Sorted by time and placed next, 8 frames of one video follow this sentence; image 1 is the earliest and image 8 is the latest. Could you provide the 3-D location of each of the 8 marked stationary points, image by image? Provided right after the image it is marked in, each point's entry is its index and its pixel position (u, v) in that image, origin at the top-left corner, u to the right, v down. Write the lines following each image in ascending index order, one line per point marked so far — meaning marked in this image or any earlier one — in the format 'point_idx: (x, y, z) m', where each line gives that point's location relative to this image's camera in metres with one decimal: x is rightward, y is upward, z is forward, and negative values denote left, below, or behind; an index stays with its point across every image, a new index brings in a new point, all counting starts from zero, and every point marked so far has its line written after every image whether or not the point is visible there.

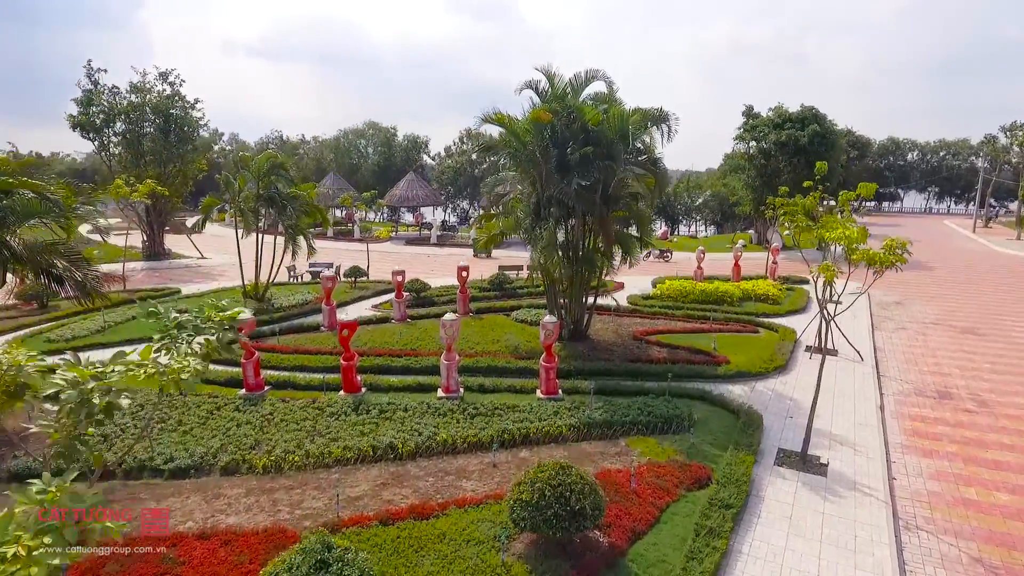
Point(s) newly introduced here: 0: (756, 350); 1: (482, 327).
0: (+4.5, -1.2, +11.7) m
1: (-0.6, -0.8, +12.3) m
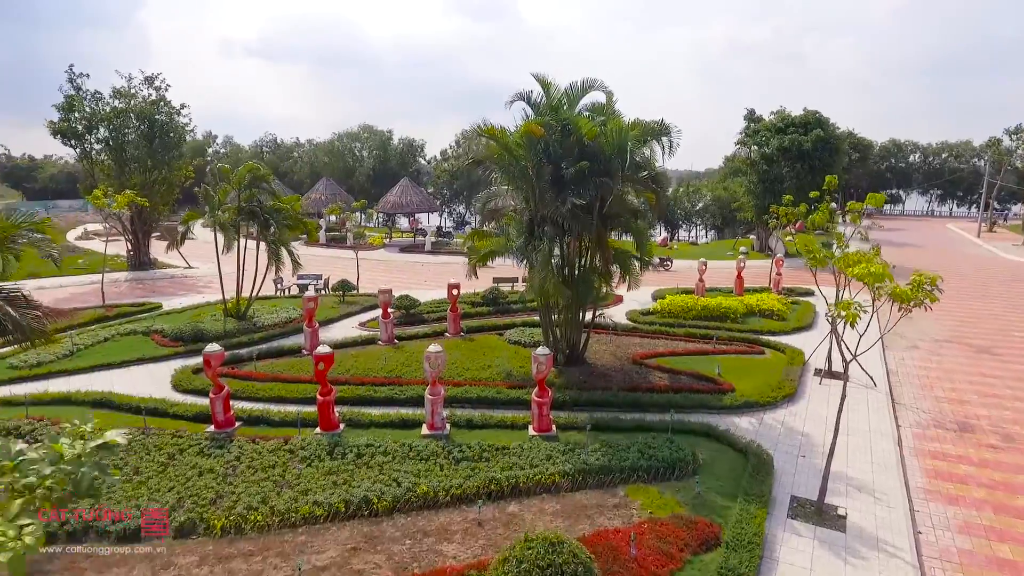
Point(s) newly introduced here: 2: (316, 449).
0: (+4.4, -1.5, +11.1) m
1: (-0.7, -1.2, +11.7) m
2: (-2.3, -1.9, +7.6) m
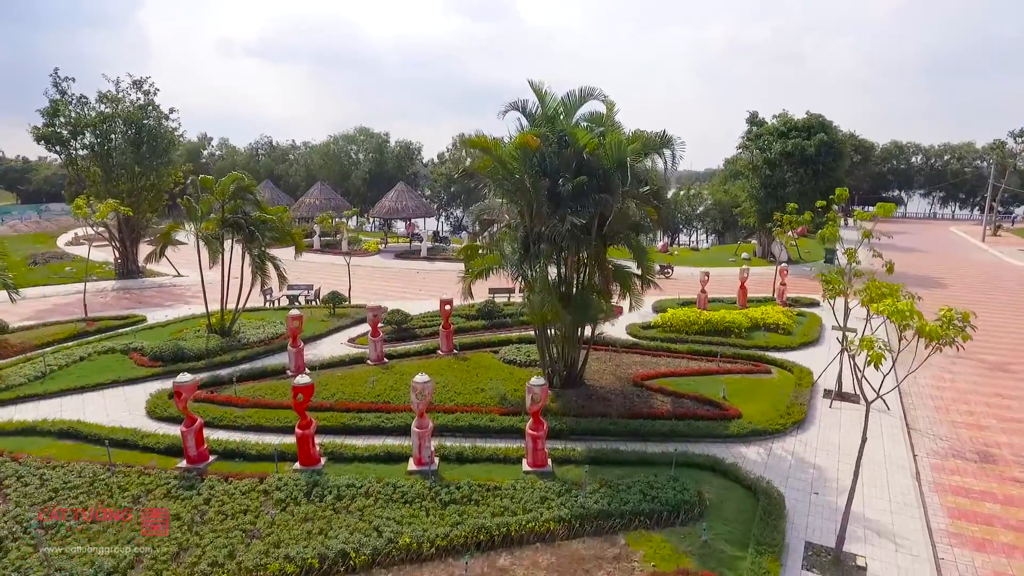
0: (+4.3, -1.8, +10.5) m
1: (-0.8, -1.5, +11.1) m
2: (-2.4, -2.2, +7.0) m
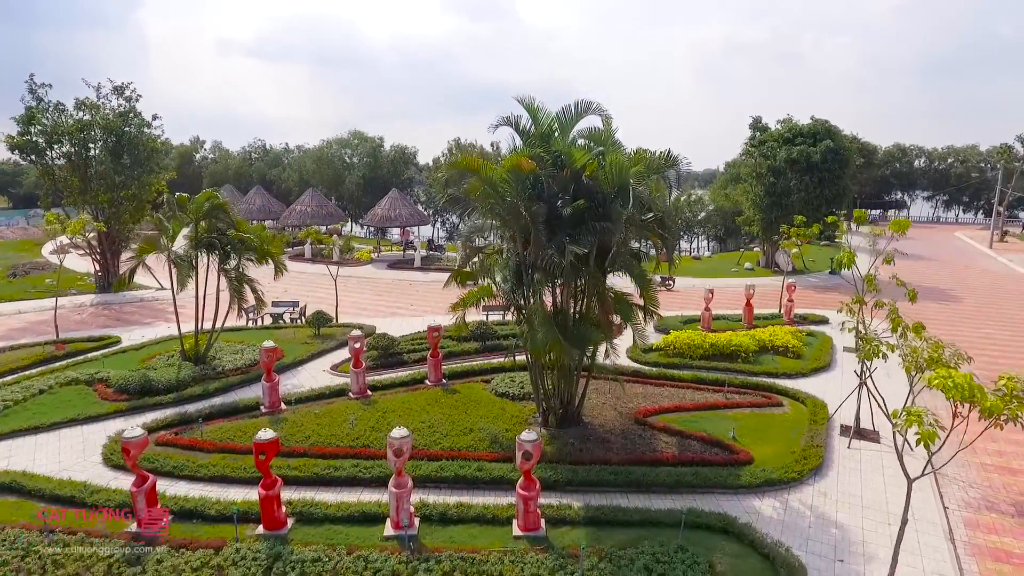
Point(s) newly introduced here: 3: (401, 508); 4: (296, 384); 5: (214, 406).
0: (+4.2, -2.3, +9.7) m
1: (-0.9, -1.9, +10.3) m
2: (-2.6, -2.7, +6.2) m
3: (-1.2, -2.4, +6.9) m
4: (-4.0, -1.8, +11.6) m
5: (-4.9, -1.9, +10.4) m
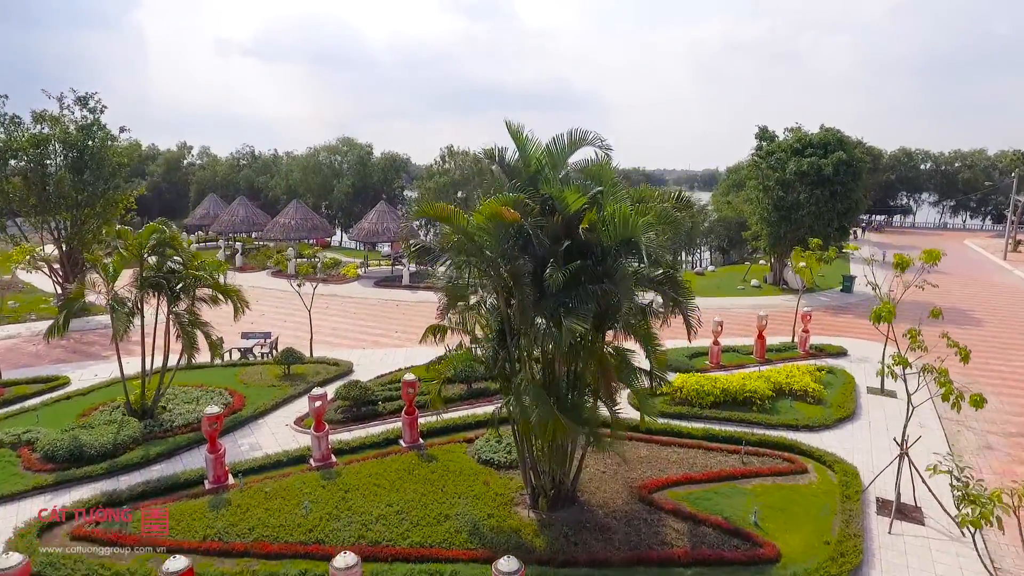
0: (+3.9, -3.1, +8.3) m
1: (-1.2, -2.7, +8.9) m
2: (-2.8, -3.5, +4.8) m
3: (-1.4, -3.2, +5.5) m
4: (-4.2, -2.5, +10.2) m
5: (-5.1, -2.7, +9.0) m
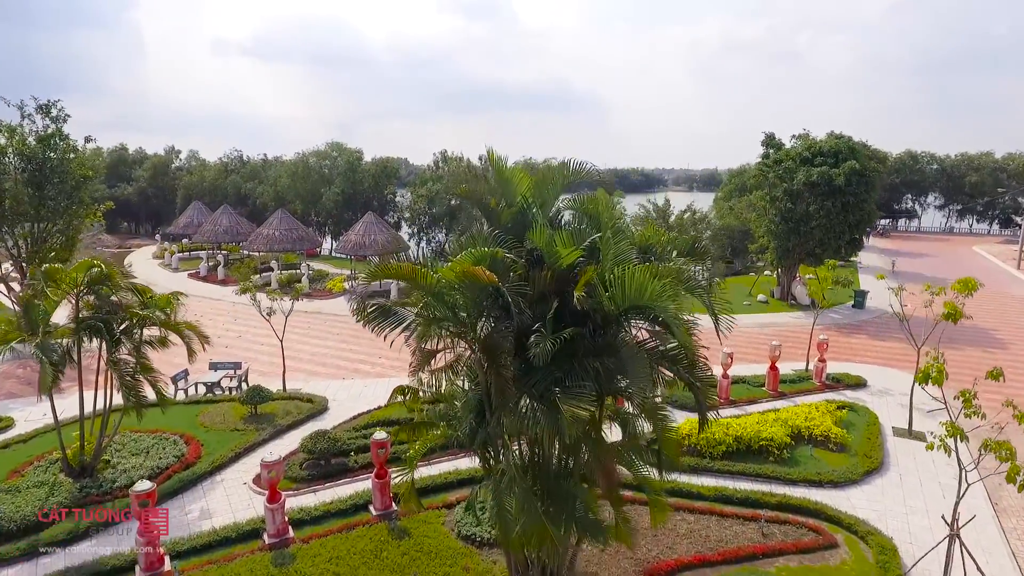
0: (+3.7, -3.7, +7.0) m
1: (-1.4, -3.3, +7.6) m
2: (-3.0, -4.1, +3.5) m
3: (-1.6, -3.8, +4.2) m
4: (-4.4, -3.2, +8.9) m
5: (-5.3, -3.3, +7.7) m
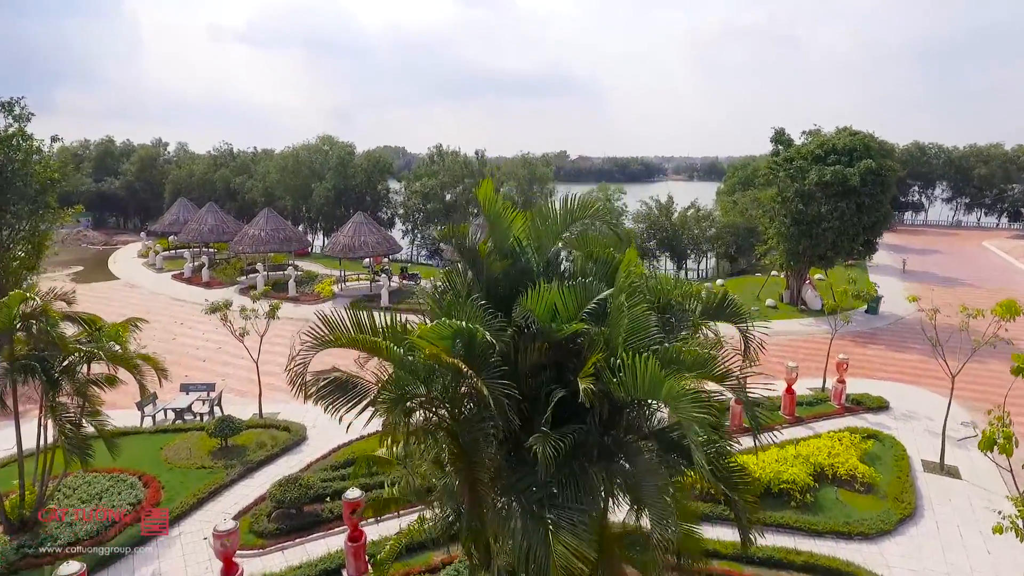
0: (+3.7, -4.2, +6.0) m
1: (-1.5, -3.8, +6.5) m
2: (-3.0, -4.7, +2.4) m
3: (-1.7, -4.3, +3.1) m
4: (-4.5, -3.6, +7.8) m
5: (-5.4, -3.8, +6.6) m
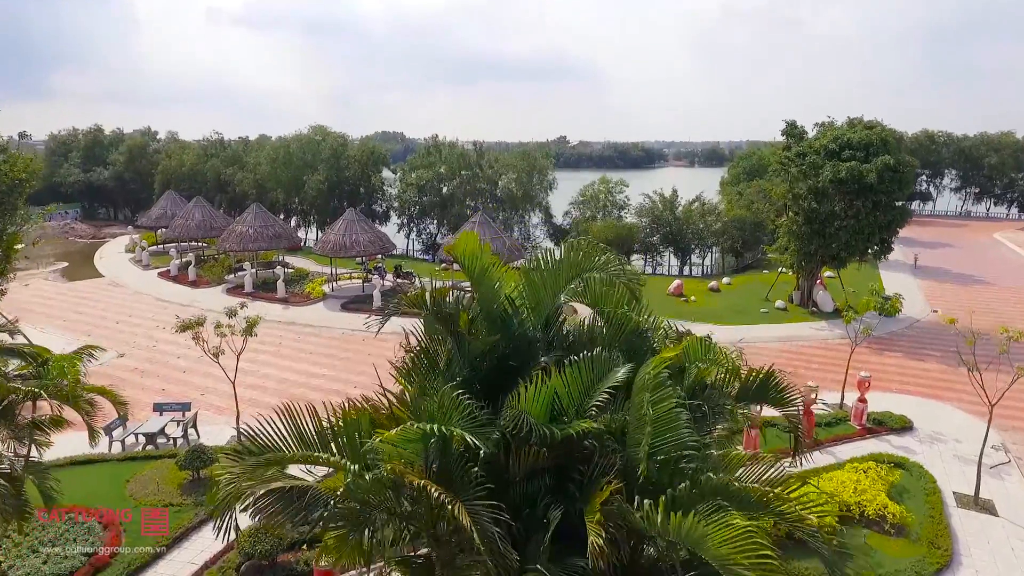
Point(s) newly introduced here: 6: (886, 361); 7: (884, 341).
0: (+3.6, -4.6, +5.1) m
1: (-1.5, -4.2, +5.6) m
2: (-3.1, -5.2, +1.5) m
3: (-1.8, -4.9, +2.2) m
4: (-4.5, -4.0, +6.9) m
5: (-5.5, -4.3, +5.7) m
6: (+10.3, -2.0, +17.5) m
7: (+11.3, -1.6, +19.2) m
